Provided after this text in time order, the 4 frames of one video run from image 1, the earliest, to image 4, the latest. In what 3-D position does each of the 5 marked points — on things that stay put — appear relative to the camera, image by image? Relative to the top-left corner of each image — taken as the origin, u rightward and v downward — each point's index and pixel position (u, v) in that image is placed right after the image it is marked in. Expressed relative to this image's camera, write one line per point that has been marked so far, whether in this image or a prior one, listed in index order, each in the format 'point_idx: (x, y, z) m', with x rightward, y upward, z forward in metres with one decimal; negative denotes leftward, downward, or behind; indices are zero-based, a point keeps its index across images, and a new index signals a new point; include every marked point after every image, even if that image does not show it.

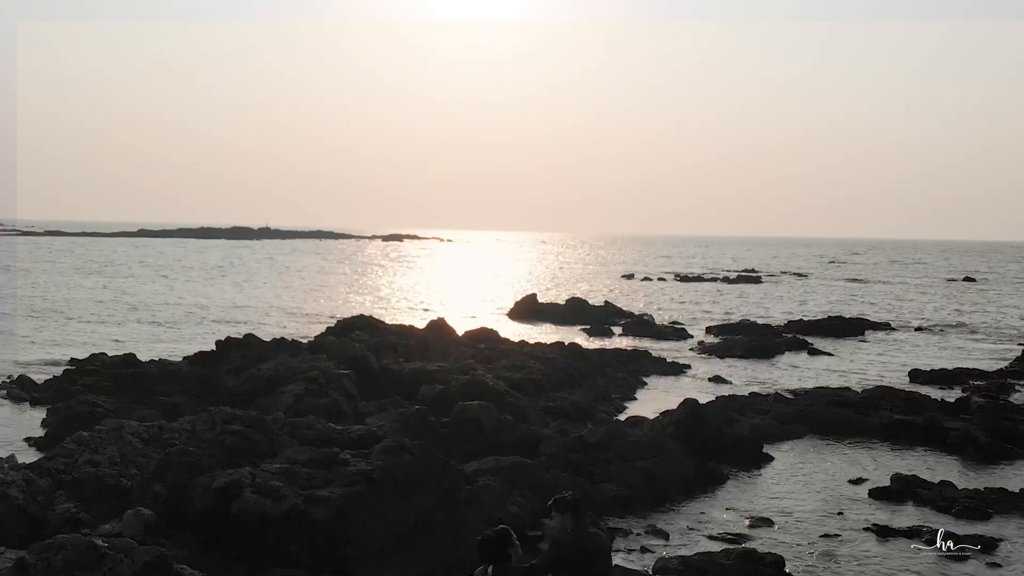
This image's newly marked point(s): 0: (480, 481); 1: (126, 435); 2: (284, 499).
0: (-0.3, -1.7, +14.9) m
1: (-3.5, -1.3, +15.1) m
2: (-1.7, -1.6, +12.6) m
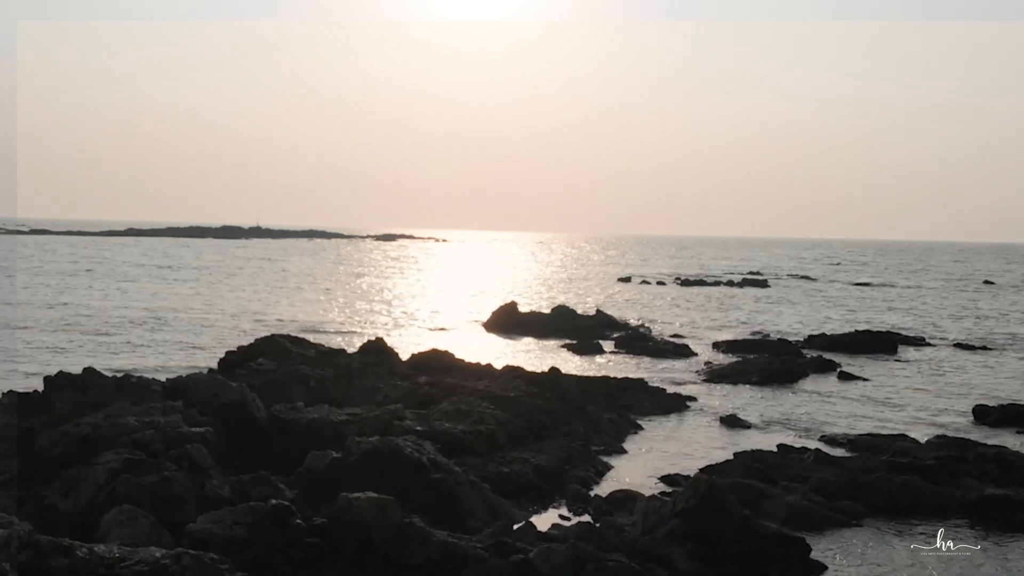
0: (-0.9, -1.9, +7.9) m
1: (-4.1, -1.5, +8.0) m
2: (-2.4, -1.8, +5.5) m
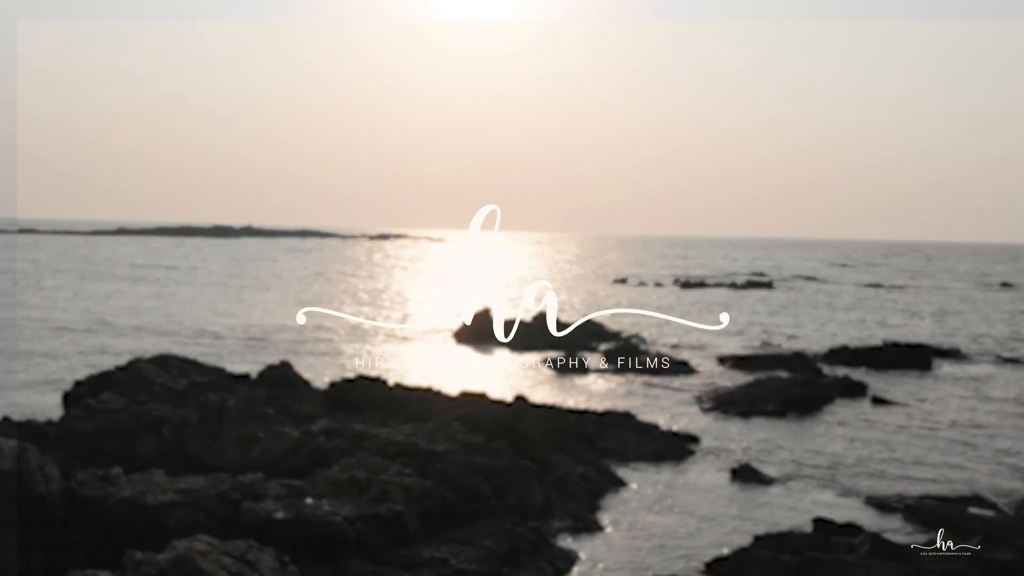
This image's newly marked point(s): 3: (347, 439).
0: (-1.6, -2.0, +2.0) m
1: (-4.8, -1.6, +2.1) m
2: (-3.0, -1.9, -0.4) m
3: (-1.5, -1.4, +14.9) m
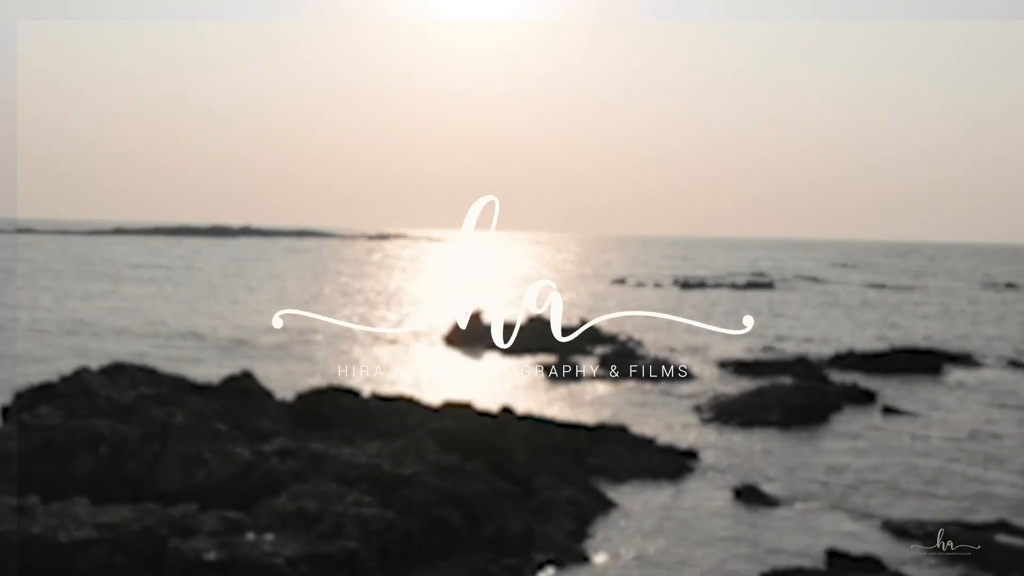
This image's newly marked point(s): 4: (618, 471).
0: (-1.8, -2.0, +0.3) m
1: (-4.9, -1.6, +0.5) m
2: (-3.2, -1.9, -2.0) m
3: (-1.7, -1.4, +13.3) m
4: (+1.1, -1.9, +17.5) m
